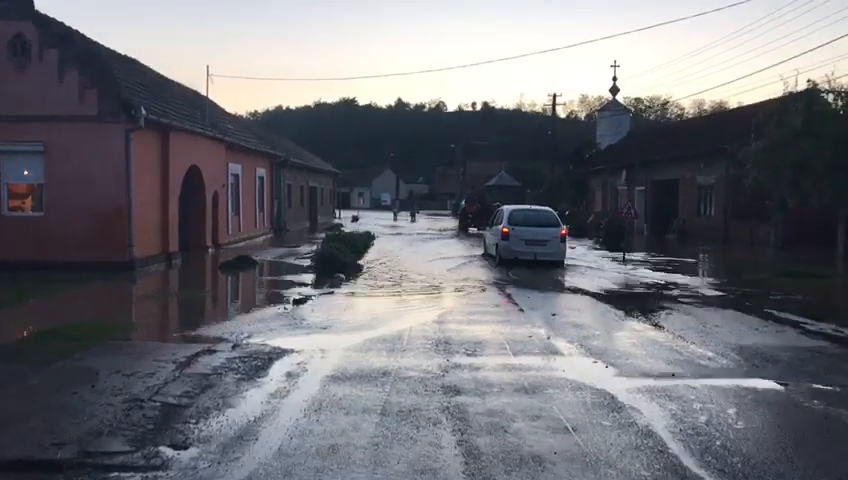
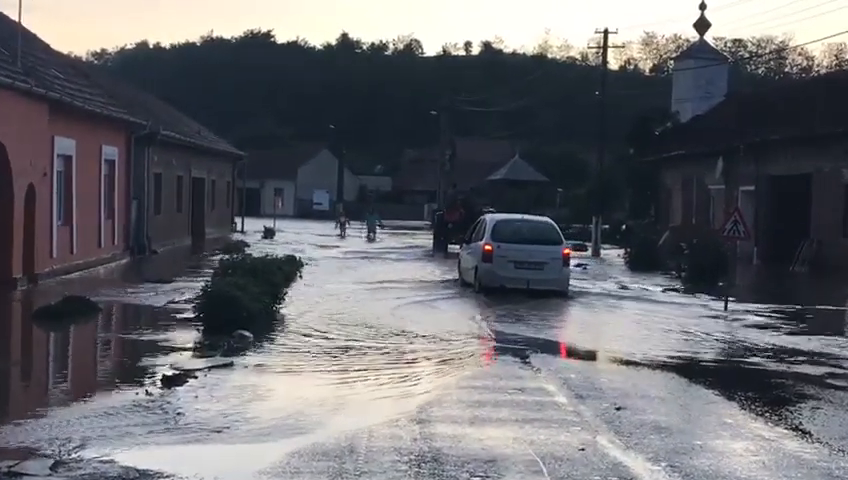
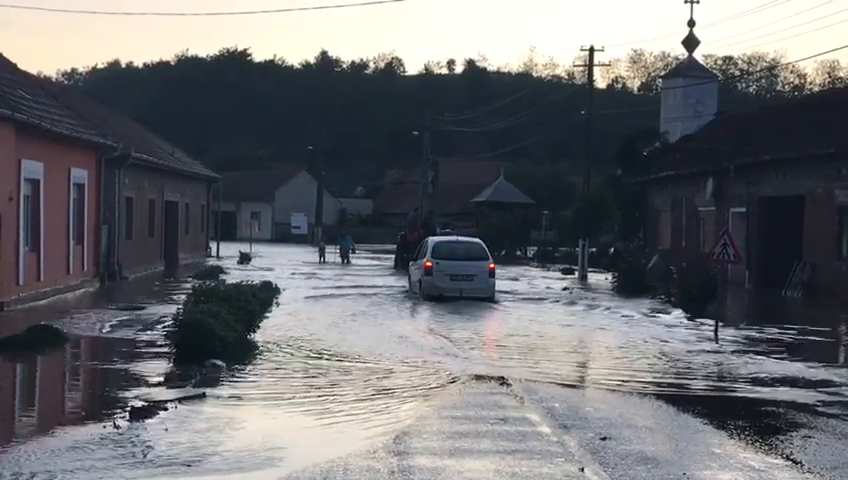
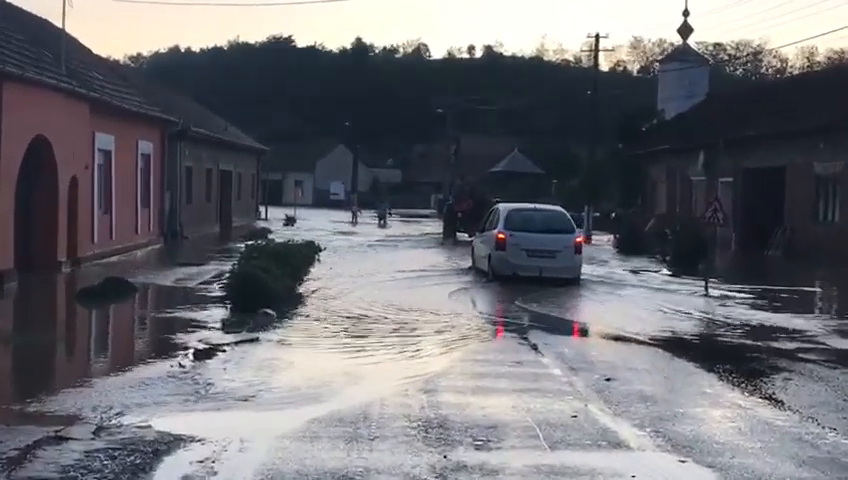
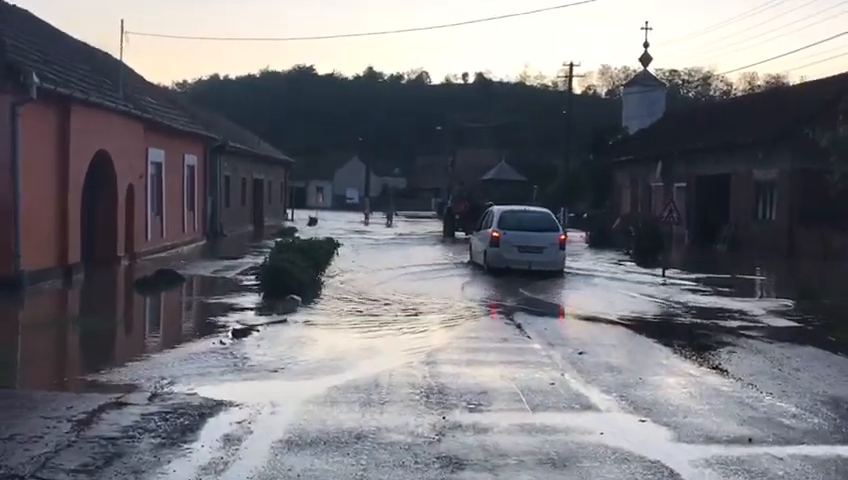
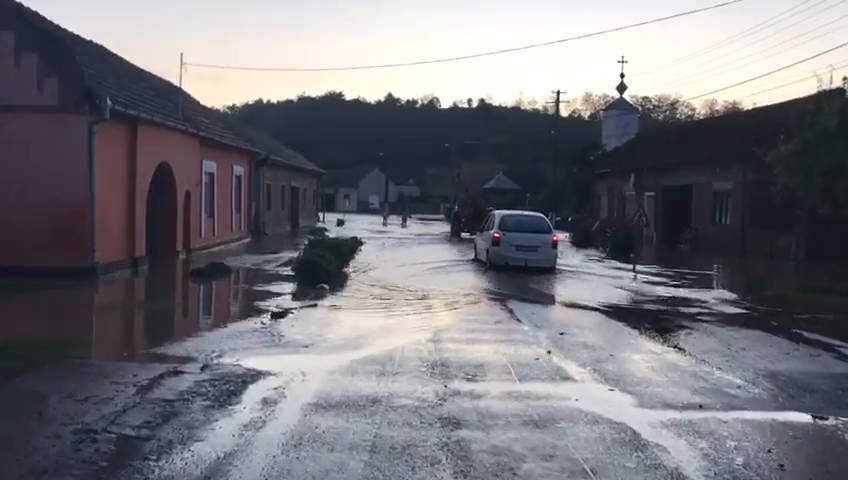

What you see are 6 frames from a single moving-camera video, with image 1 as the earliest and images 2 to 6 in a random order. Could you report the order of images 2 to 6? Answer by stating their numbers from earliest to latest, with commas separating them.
6, 5, 4, 2, 3
